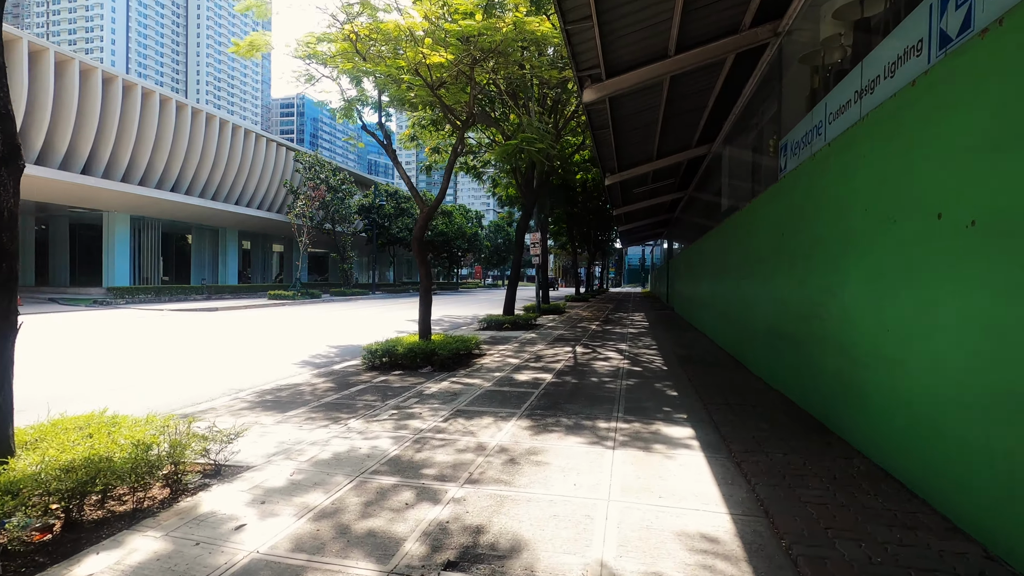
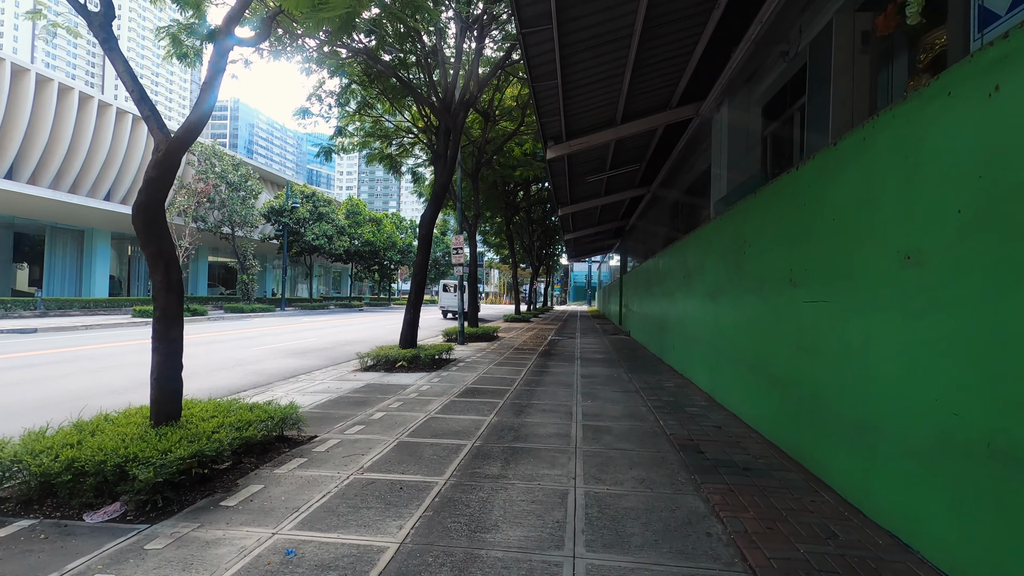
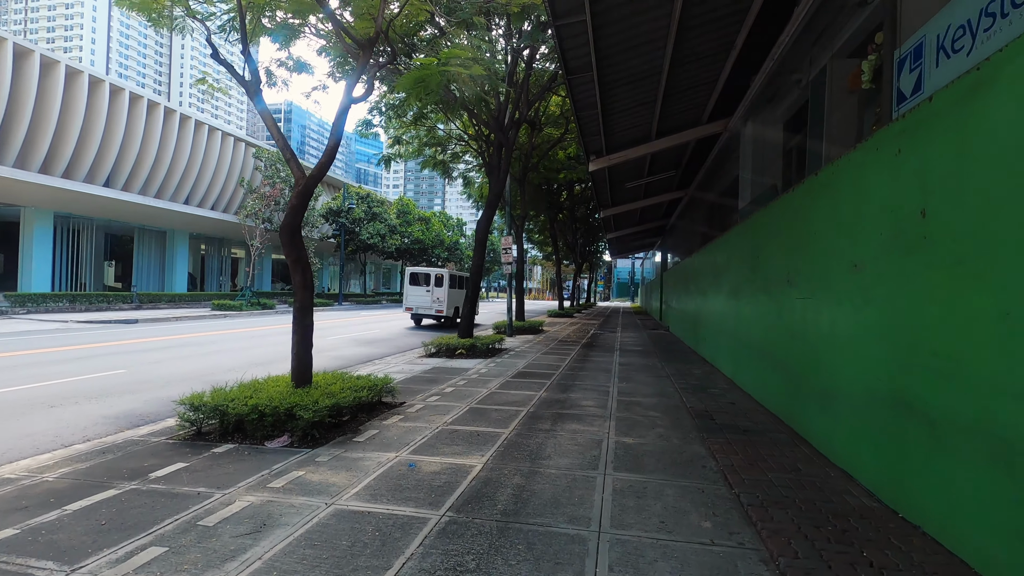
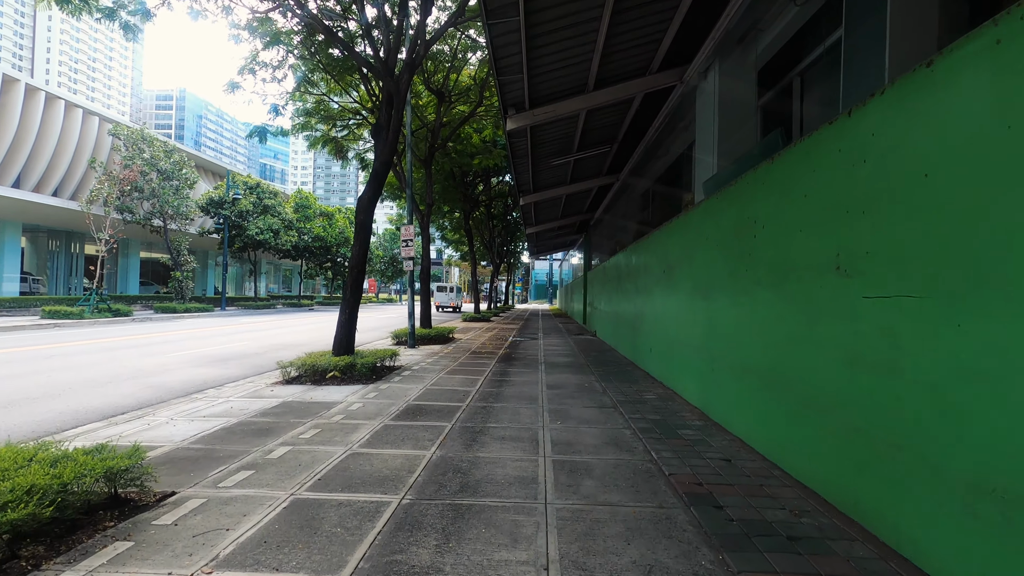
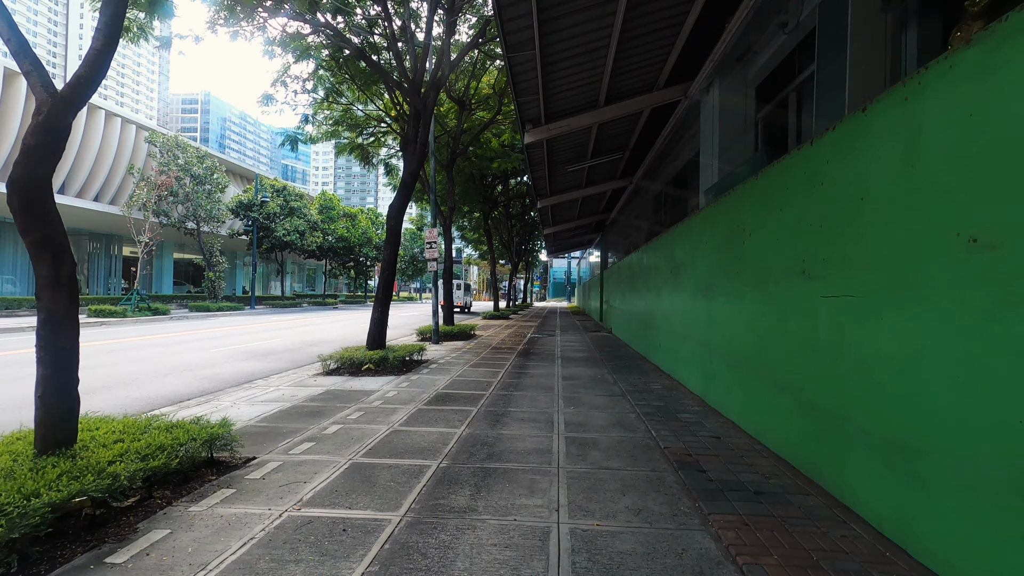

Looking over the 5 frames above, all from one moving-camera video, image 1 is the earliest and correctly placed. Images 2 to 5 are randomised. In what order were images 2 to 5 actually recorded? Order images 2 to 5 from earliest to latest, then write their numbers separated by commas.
3, 2, 5, 4
